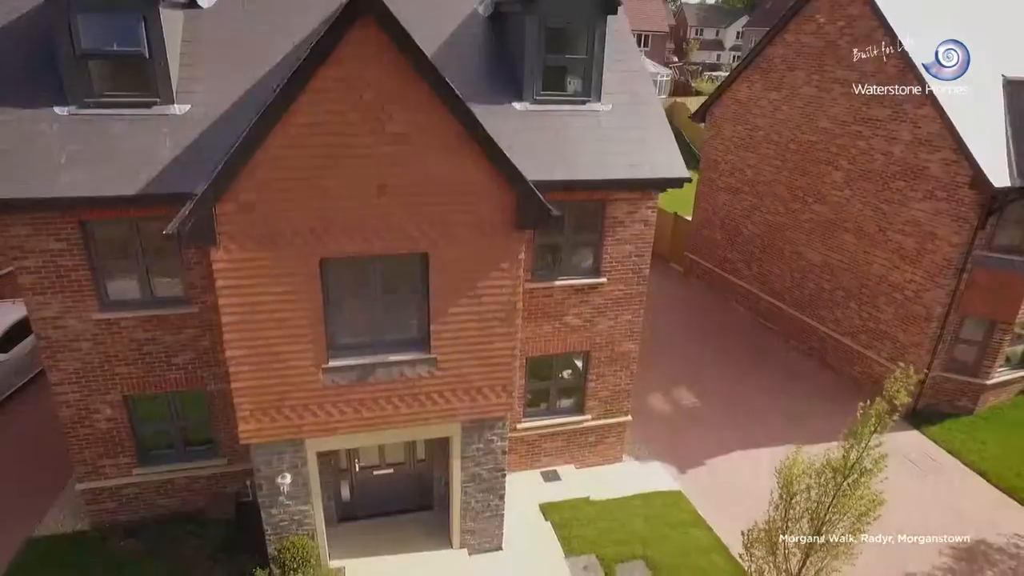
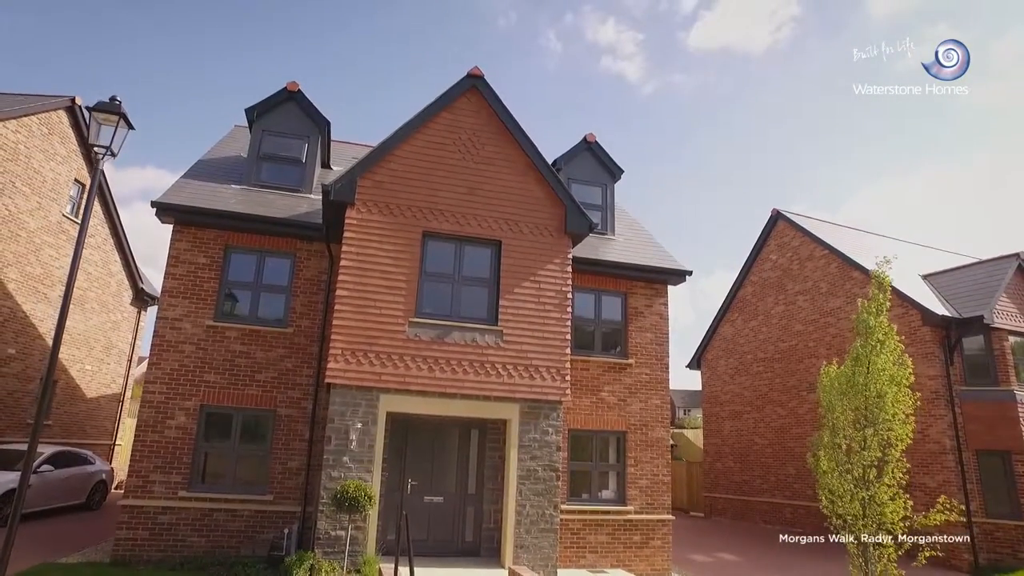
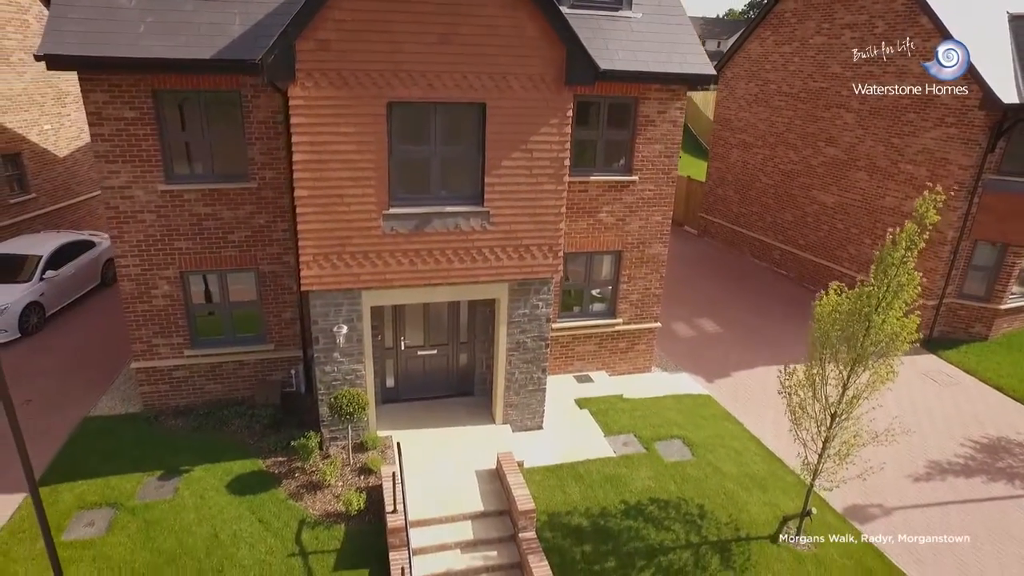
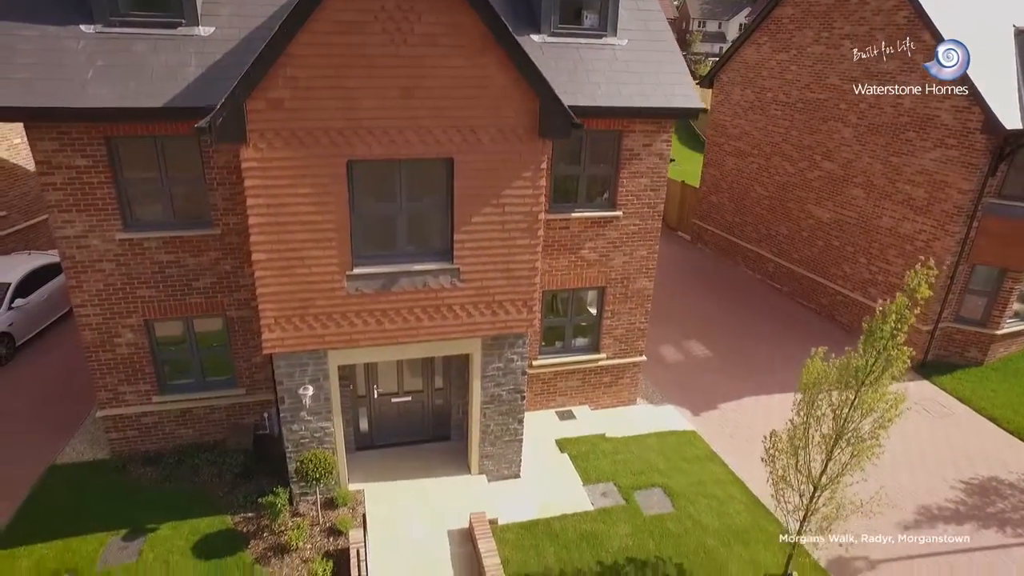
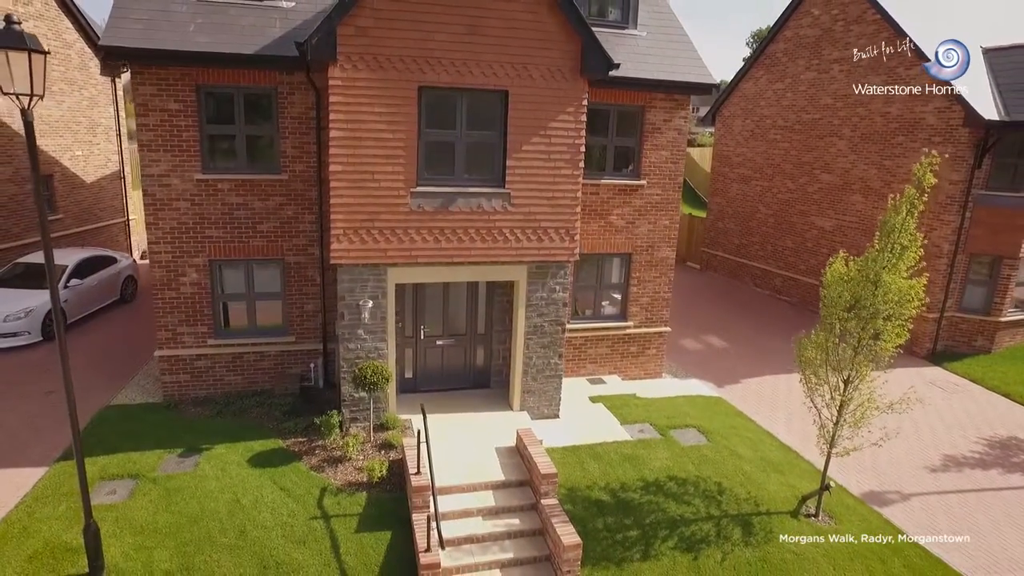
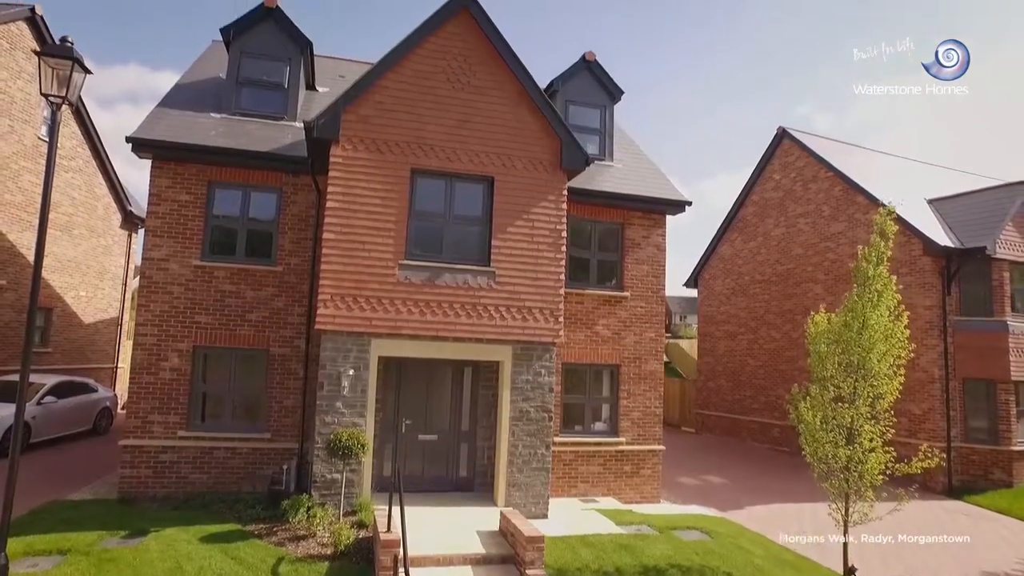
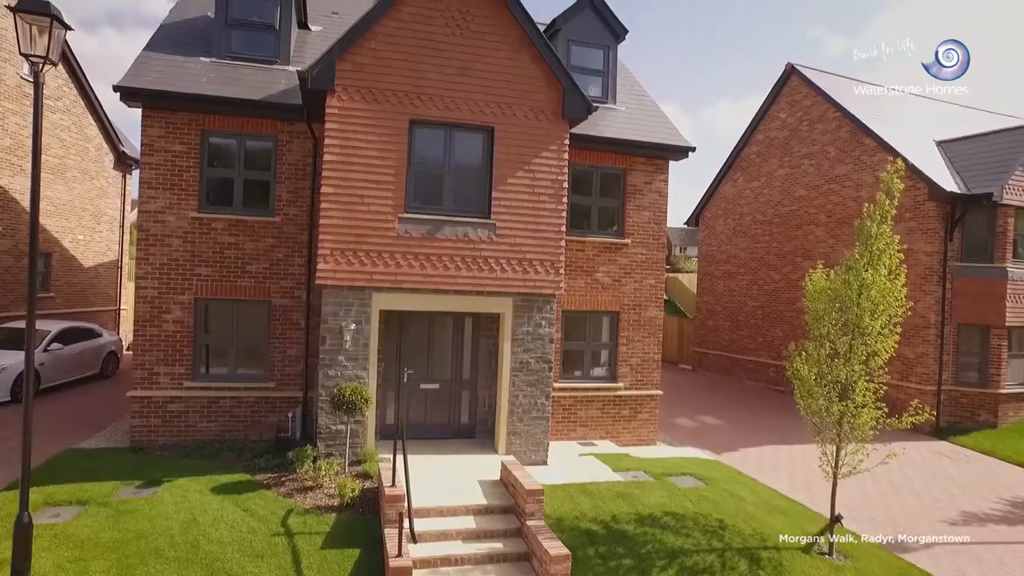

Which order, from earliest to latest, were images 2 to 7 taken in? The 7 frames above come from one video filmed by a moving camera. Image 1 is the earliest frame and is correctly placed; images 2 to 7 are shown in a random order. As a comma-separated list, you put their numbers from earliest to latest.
4, 3, 5, 7, 6, 2
